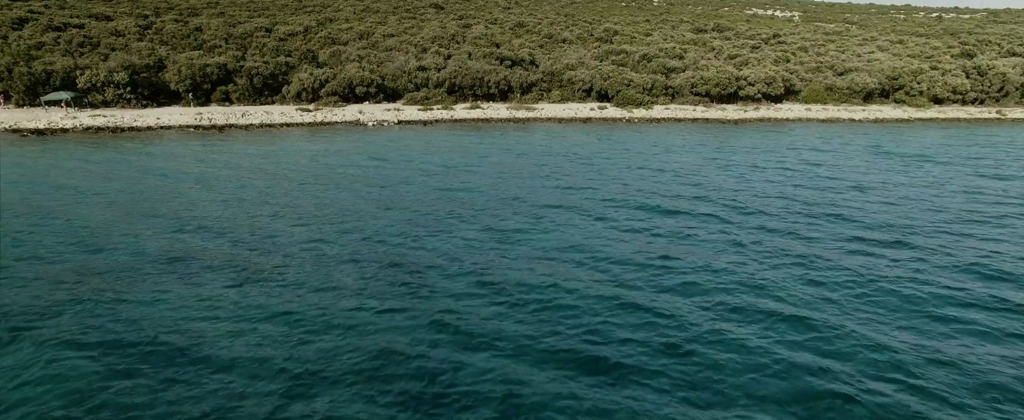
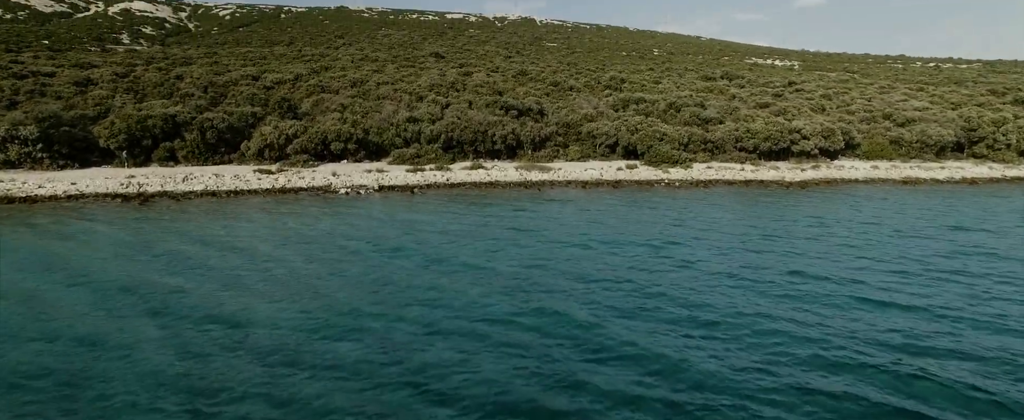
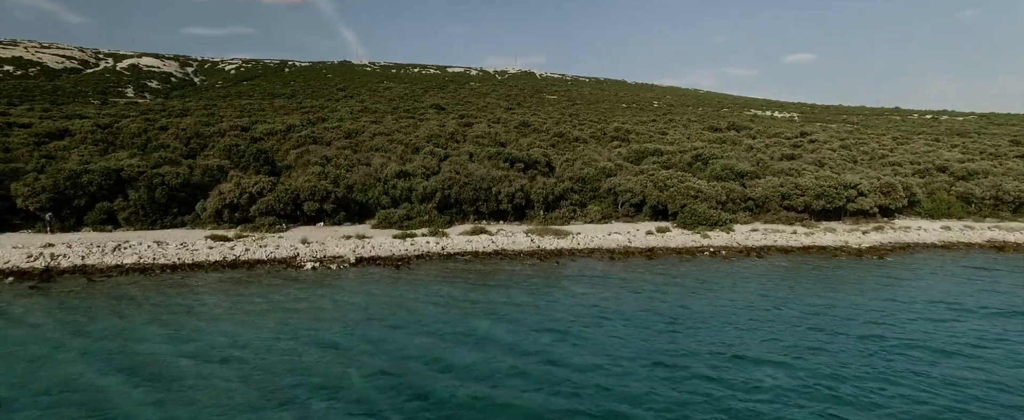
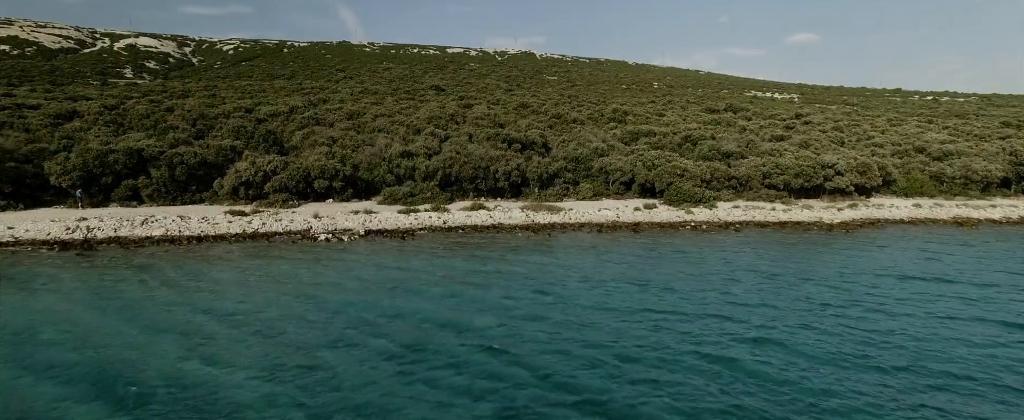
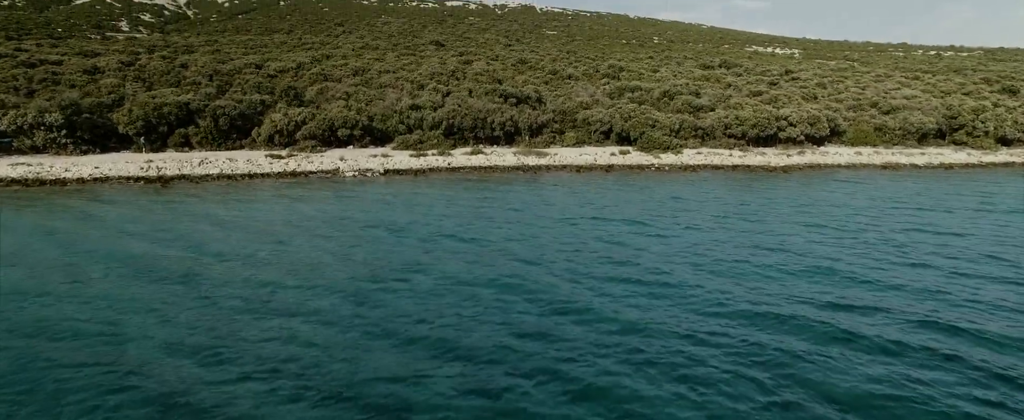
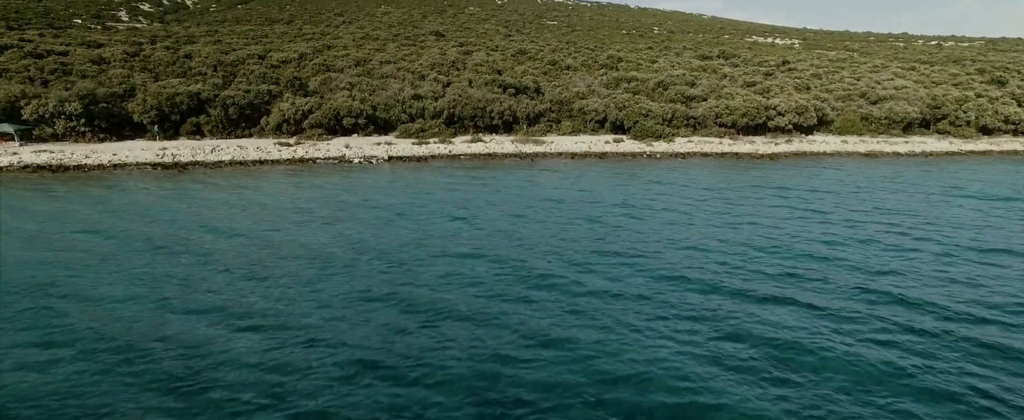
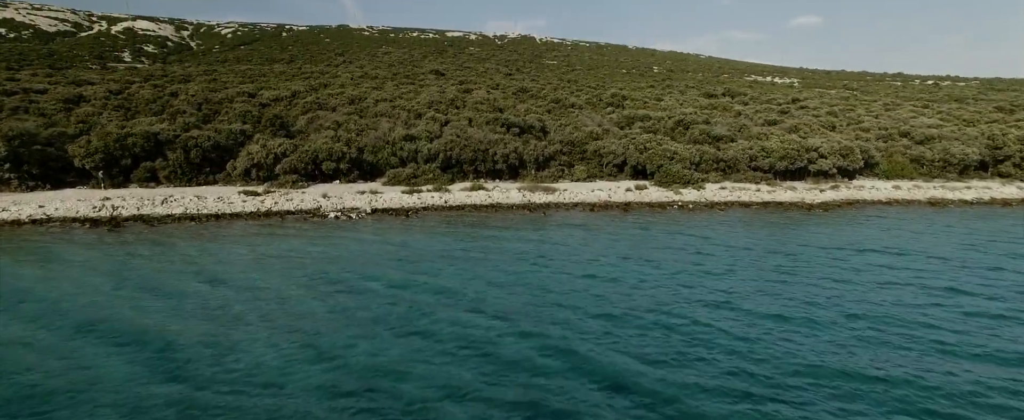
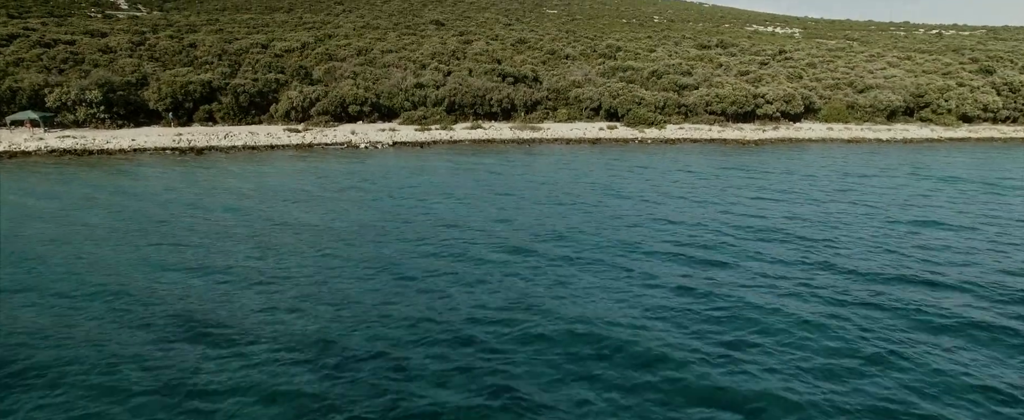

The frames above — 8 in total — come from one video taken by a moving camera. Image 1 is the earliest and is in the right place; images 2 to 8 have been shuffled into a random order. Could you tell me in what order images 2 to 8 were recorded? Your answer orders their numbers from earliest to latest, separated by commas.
8, 6, 5, 2, 7, 4, 3
